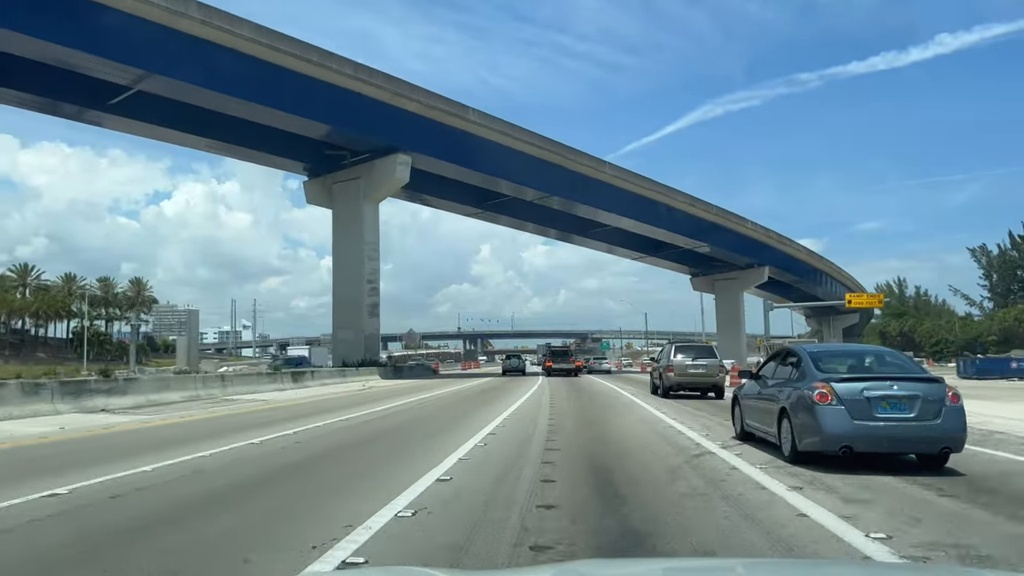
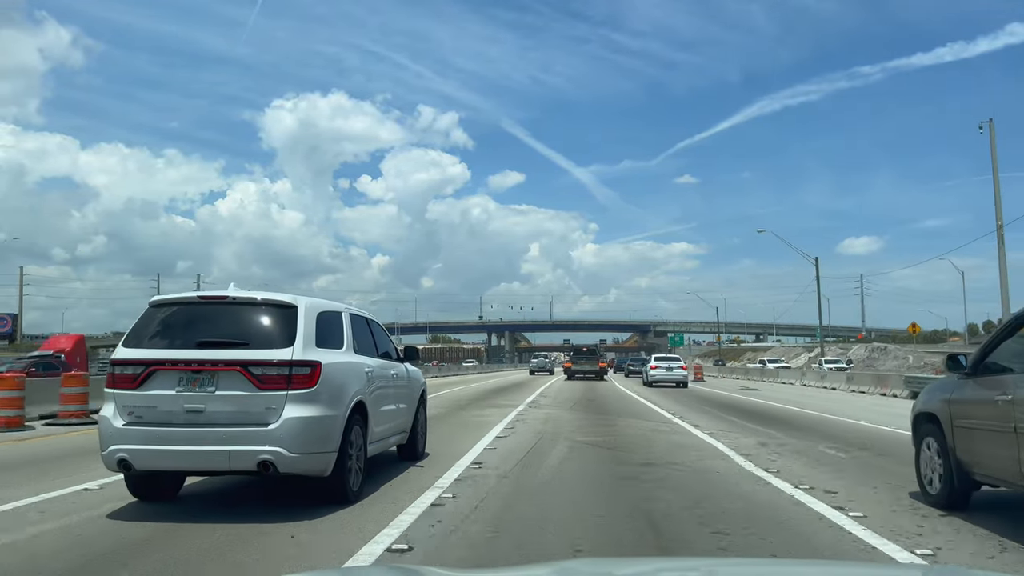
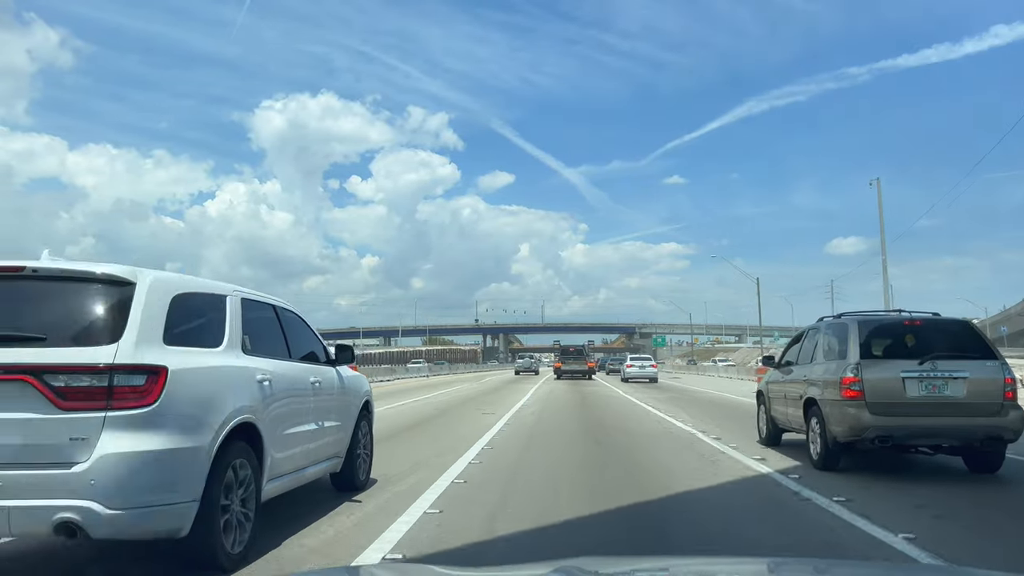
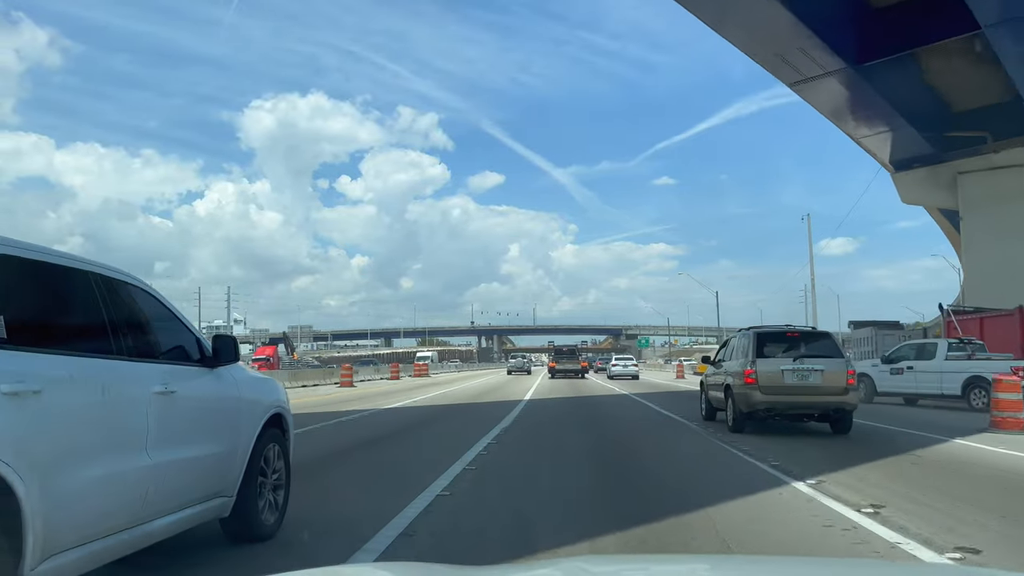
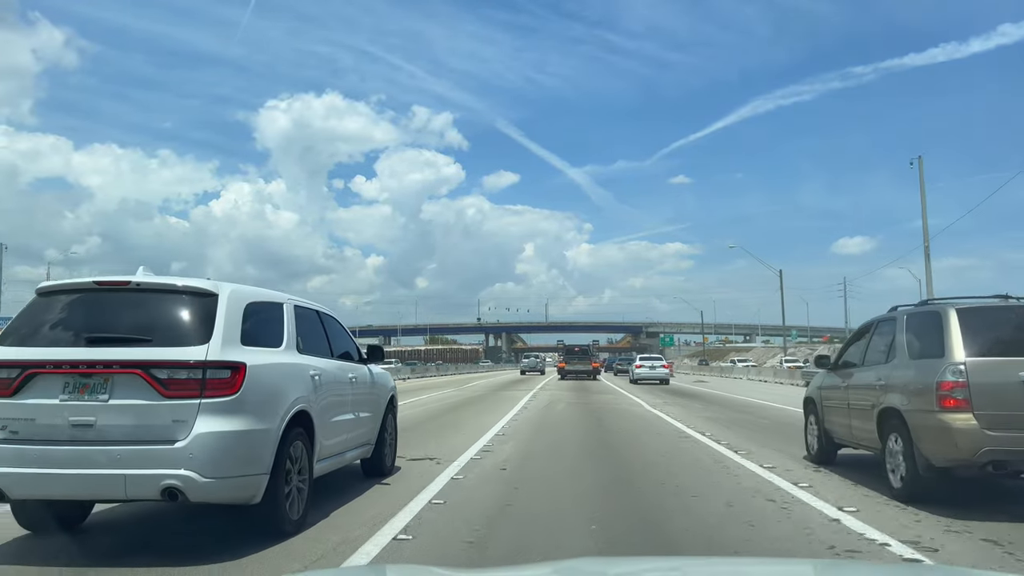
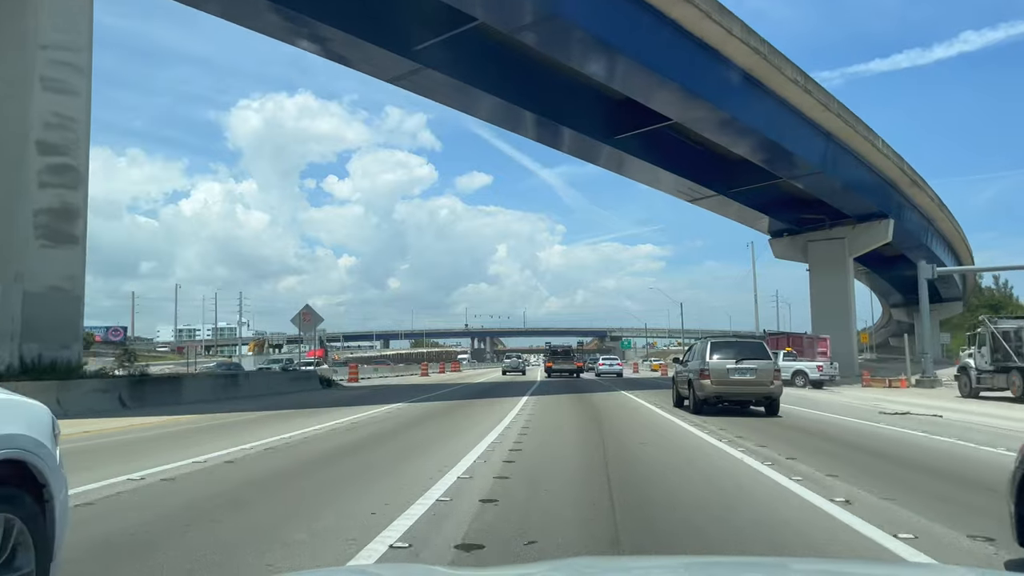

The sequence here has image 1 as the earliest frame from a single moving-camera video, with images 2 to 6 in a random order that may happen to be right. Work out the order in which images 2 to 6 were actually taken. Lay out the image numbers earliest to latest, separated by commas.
6, 4, 3, 5, 2
